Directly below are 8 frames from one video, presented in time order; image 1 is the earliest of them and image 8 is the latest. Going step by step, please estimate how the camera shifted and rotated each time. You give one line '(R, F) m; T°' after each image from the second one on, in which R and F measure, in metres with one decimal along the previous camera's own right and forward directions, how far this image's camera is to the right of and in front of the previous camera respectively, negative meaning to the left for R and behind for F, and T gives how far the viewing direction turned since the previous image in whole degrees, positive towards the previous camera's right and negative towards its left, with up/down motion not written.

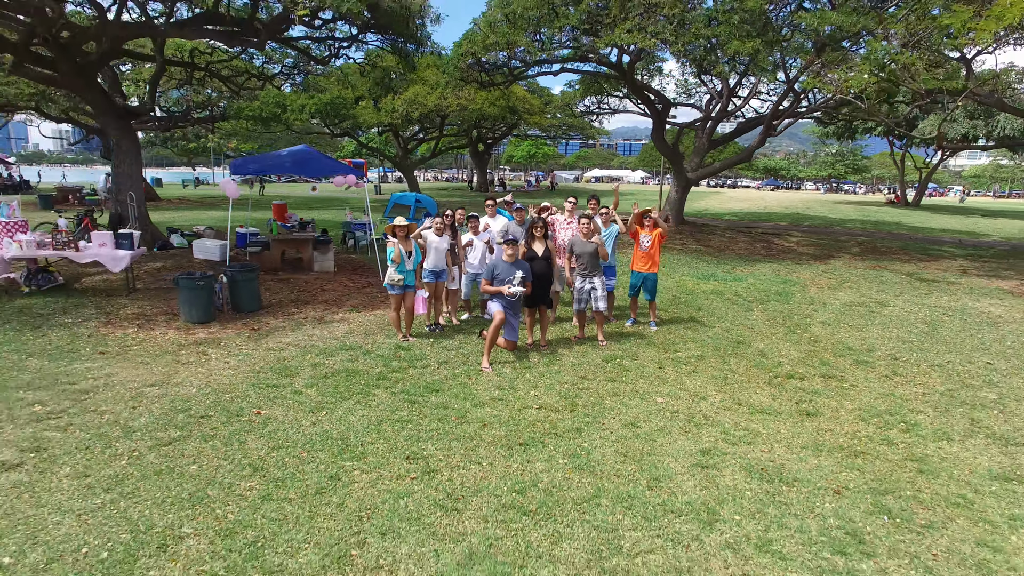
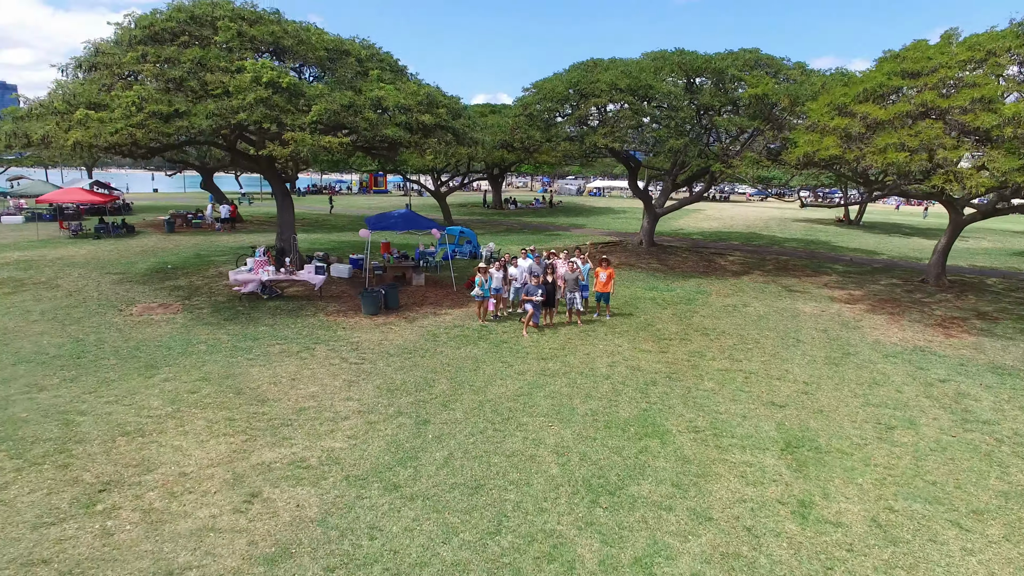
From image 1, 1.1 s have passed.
(-0.3, -4.8) m; 0°
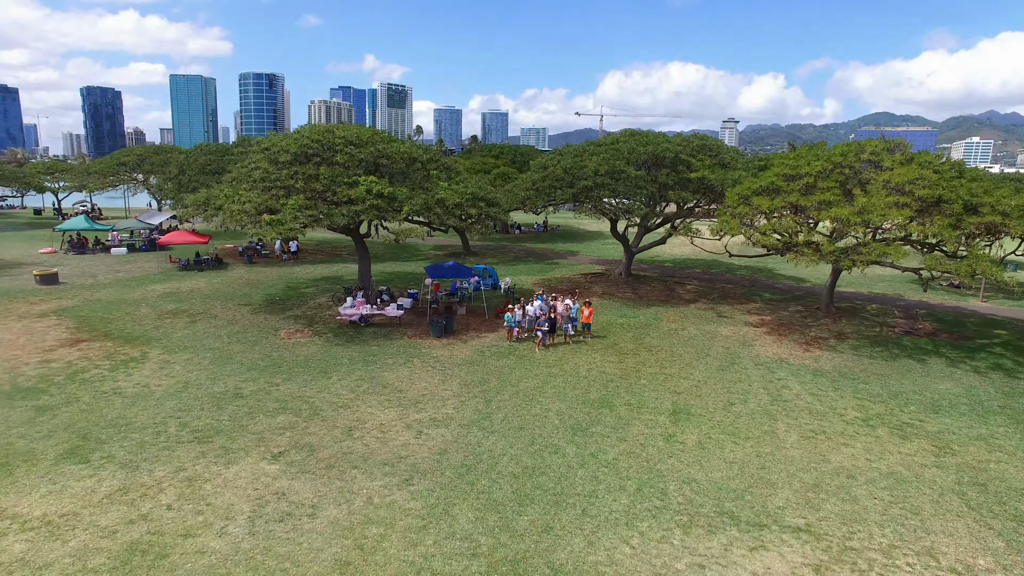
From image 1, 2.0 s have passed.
(-0.4, -5.3) m; 0°
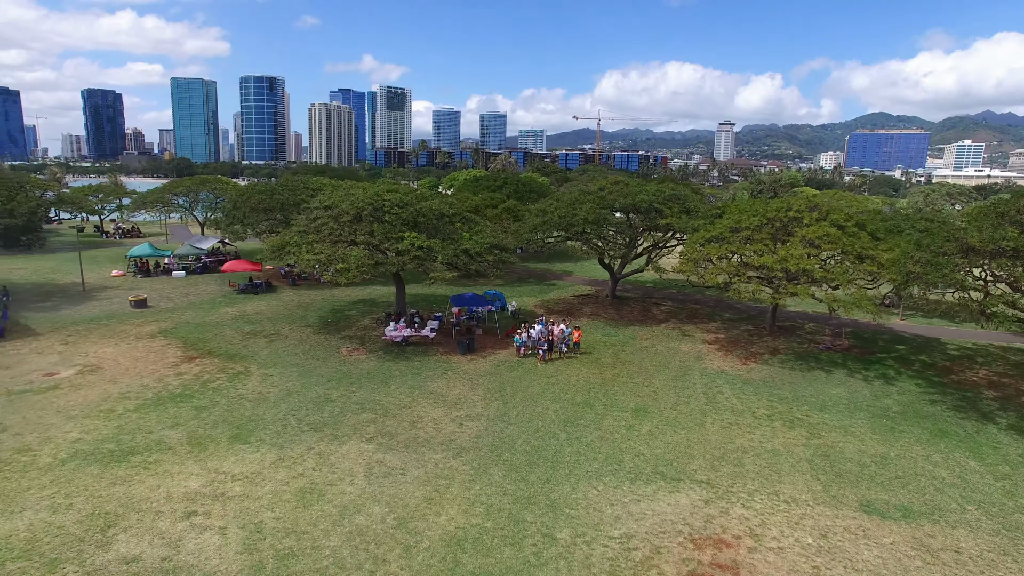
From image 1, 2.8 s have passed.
(-0.3, -4.6) m; 0°
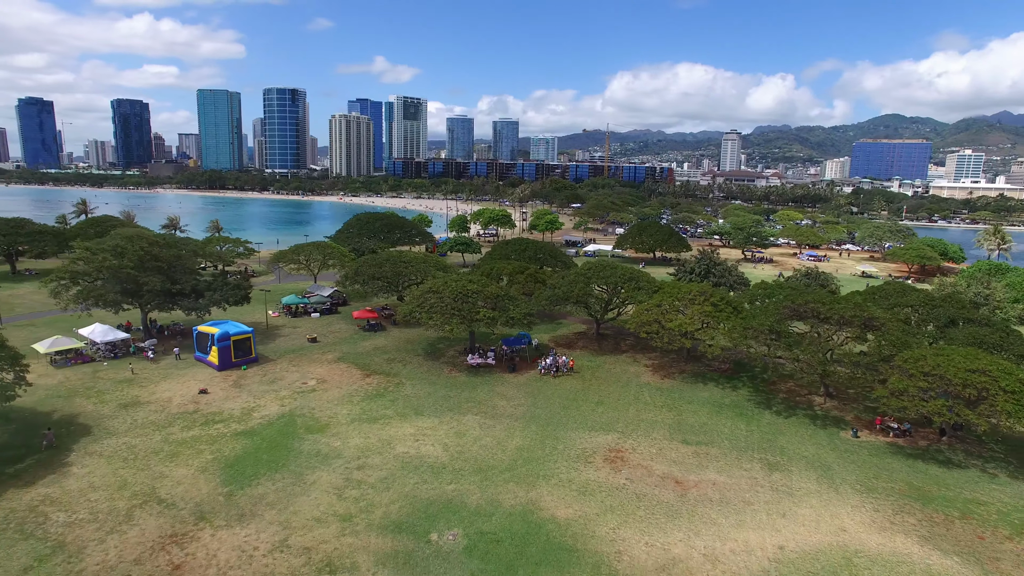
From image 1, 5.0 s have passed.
(-0.7, -16.2) m; -1°
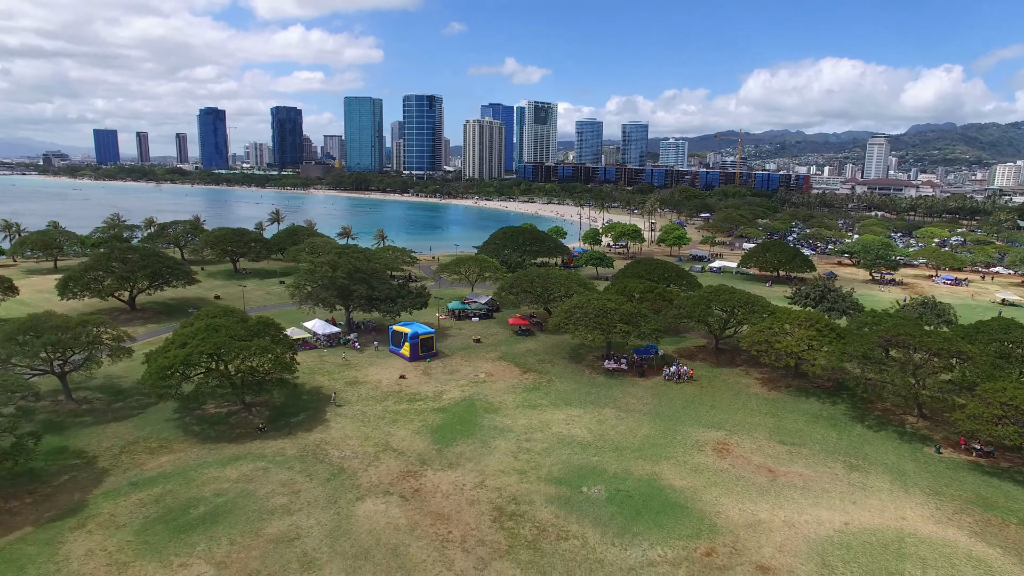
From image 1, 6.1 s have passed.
(-0.6, -8.2) m; -10°
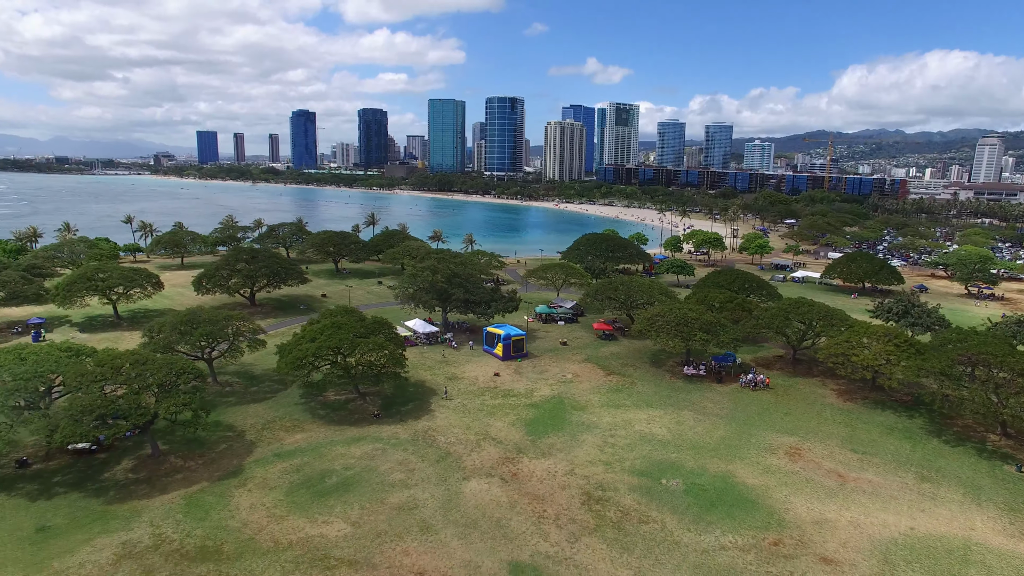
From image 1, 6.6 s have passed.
(-0.7, -3.8) m; -6°
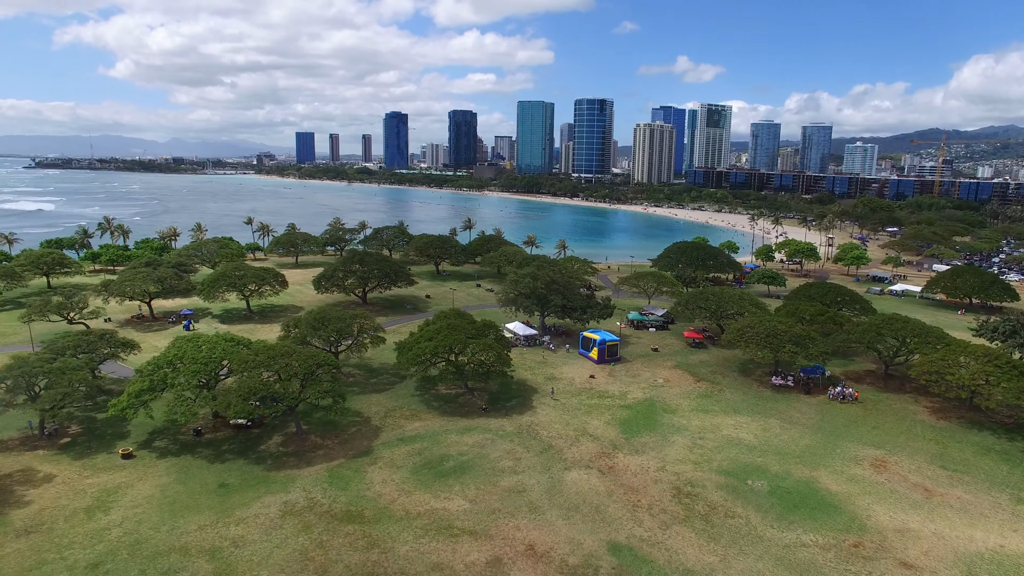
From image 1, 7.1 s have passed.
(-0.9, -3.9) m; -7°
